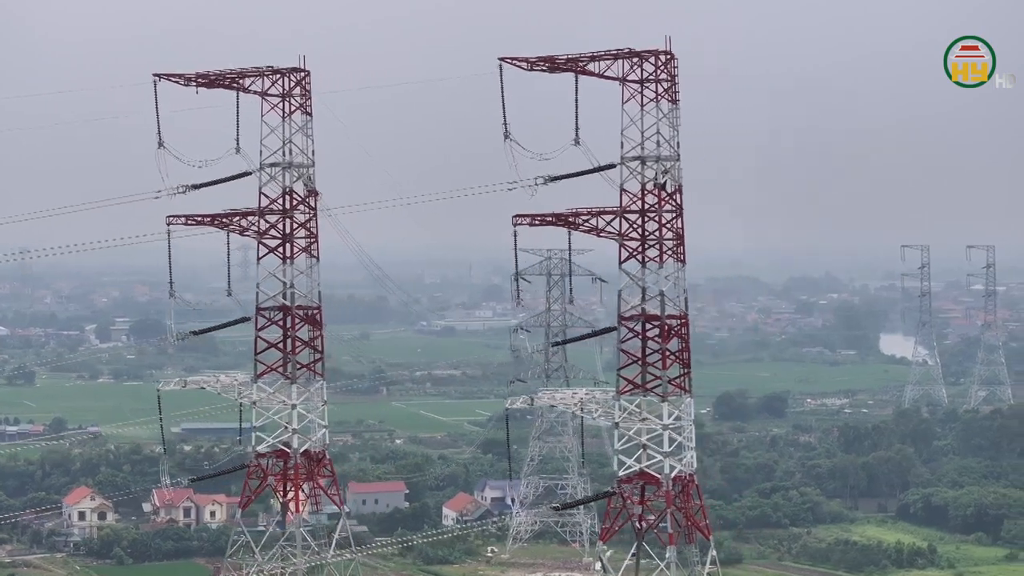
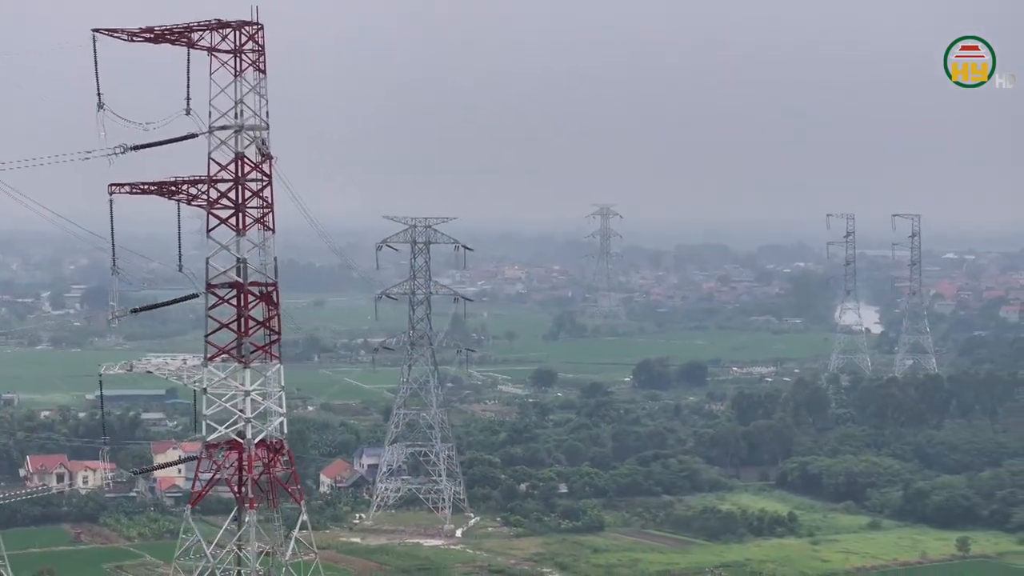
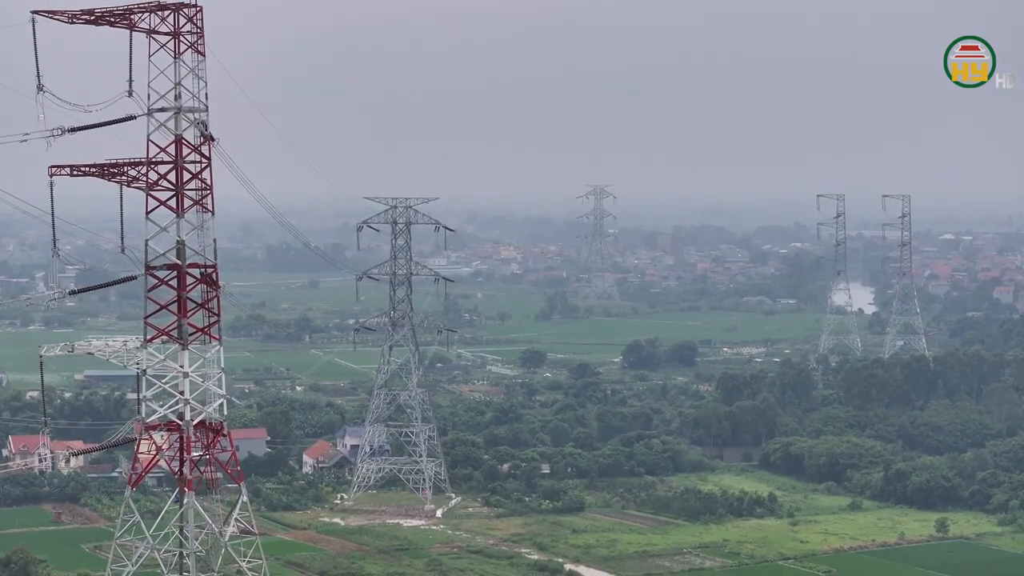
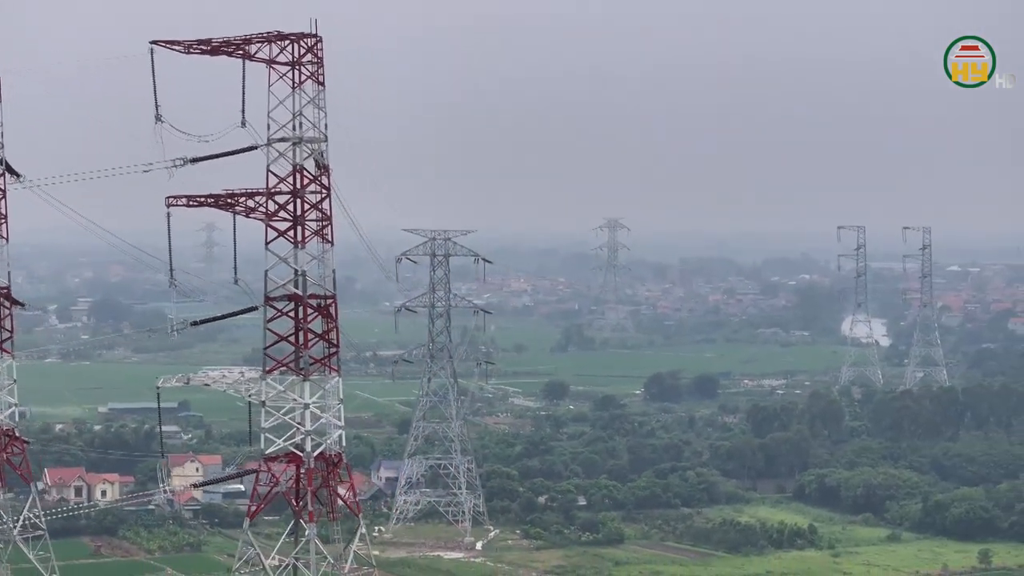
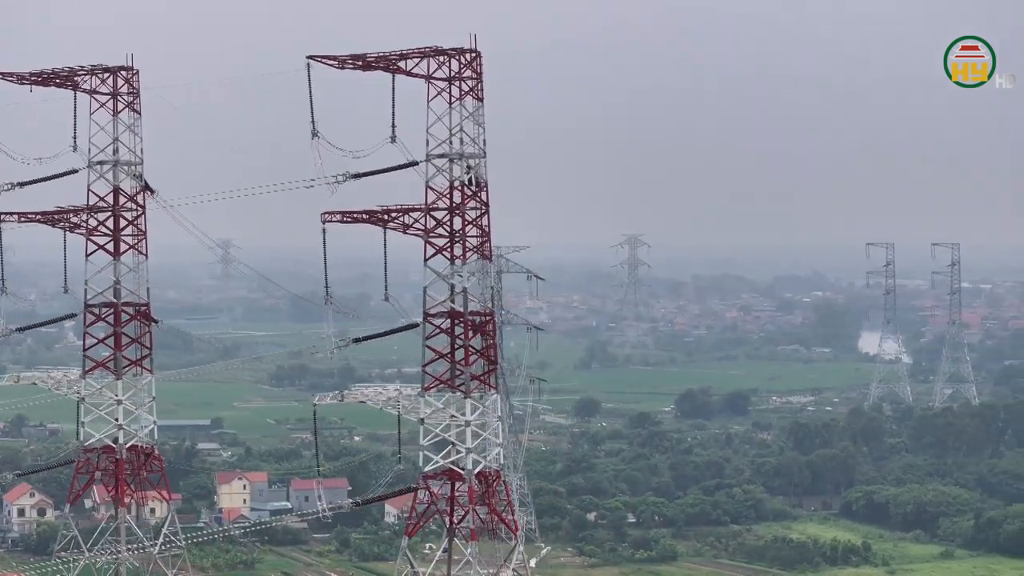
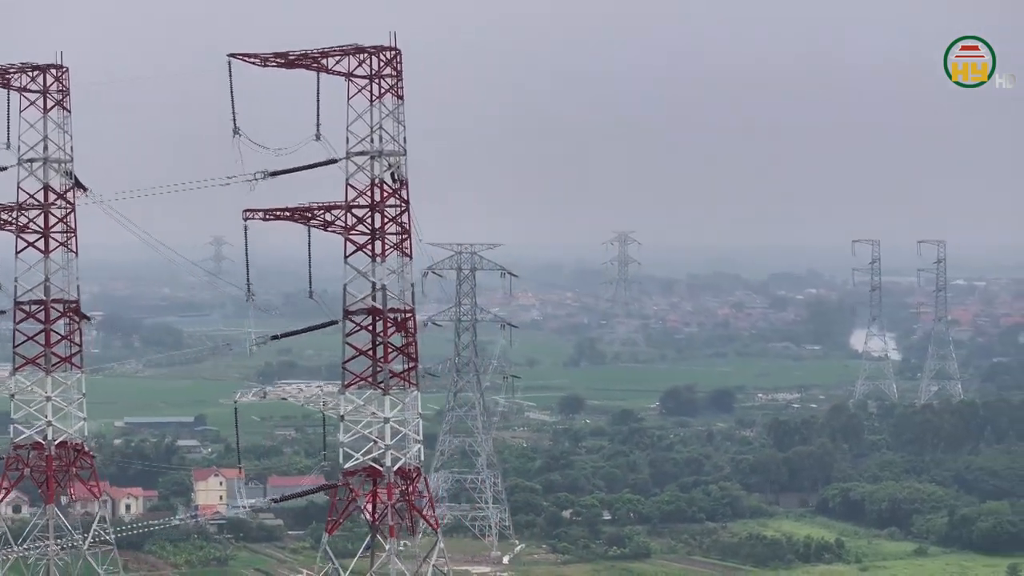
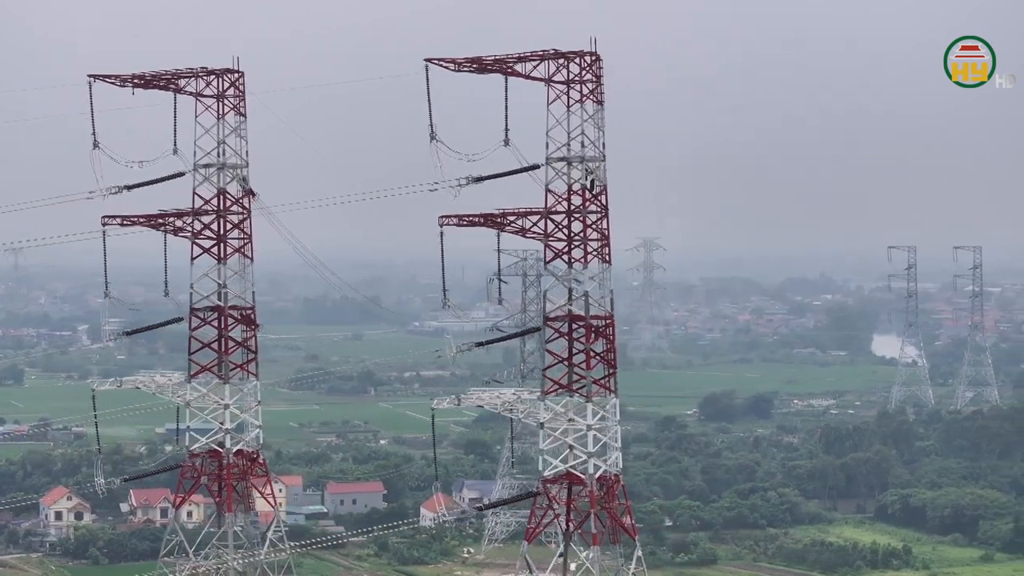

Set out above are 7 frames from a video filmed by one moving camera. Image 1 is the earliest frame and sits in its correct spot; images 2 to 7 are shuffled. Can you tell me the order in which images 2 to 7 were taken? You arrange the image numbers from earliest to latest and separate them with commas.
7, 5, 6, 4, 2, 3
